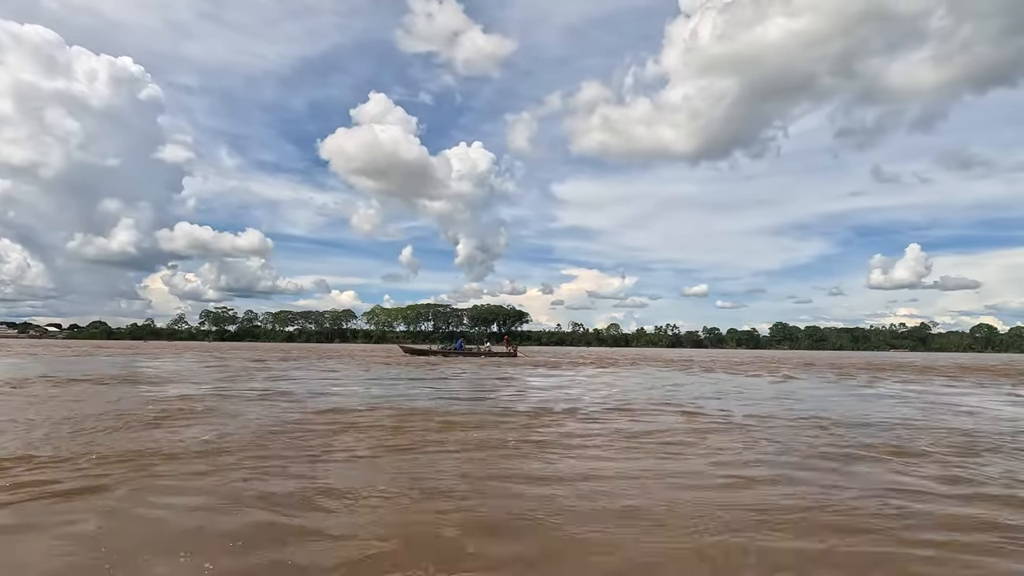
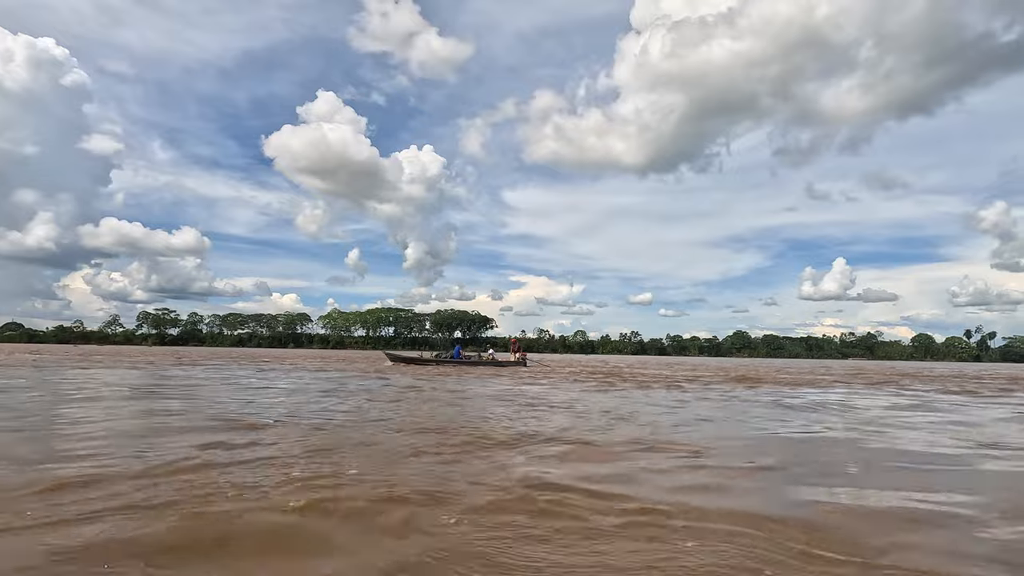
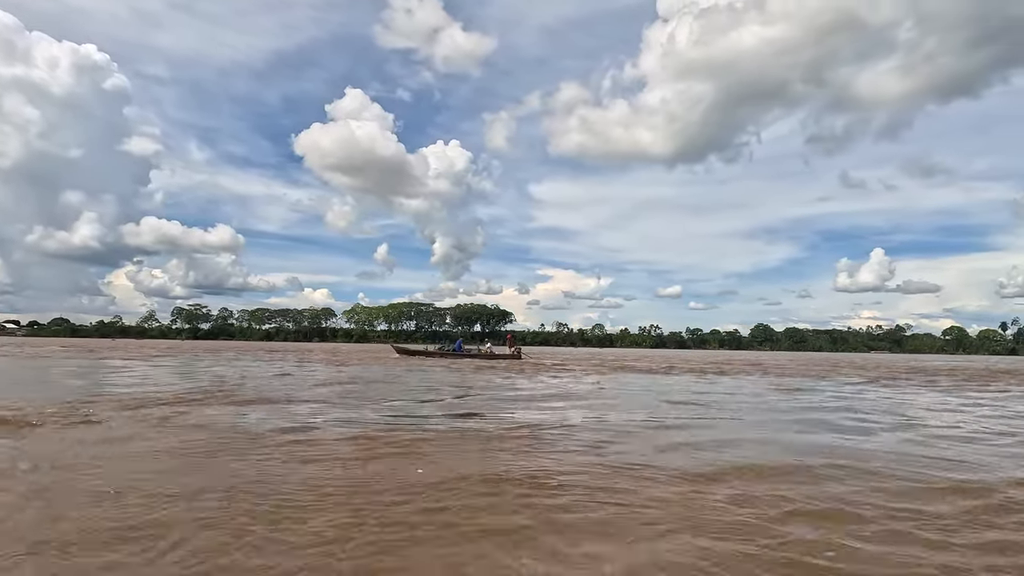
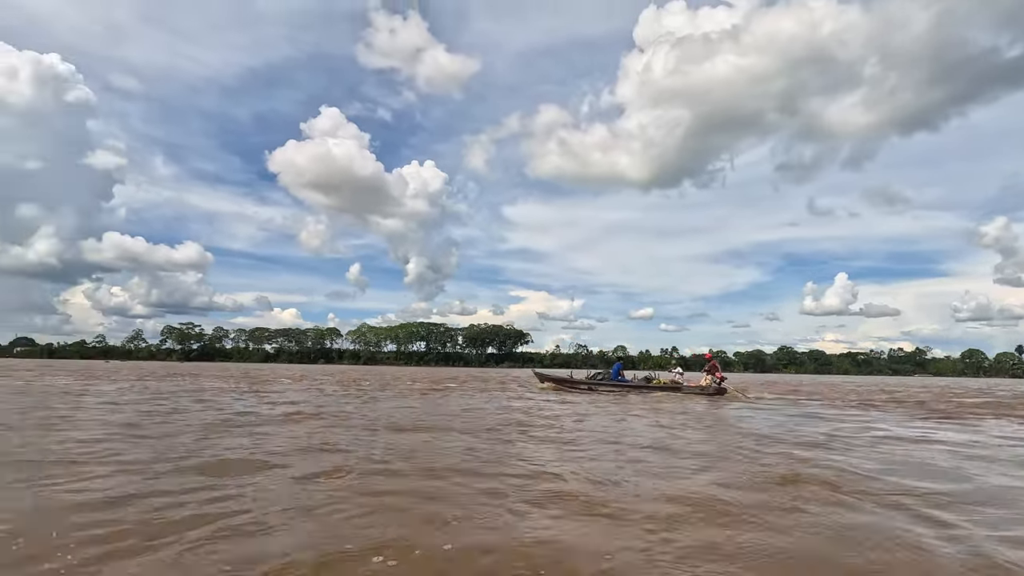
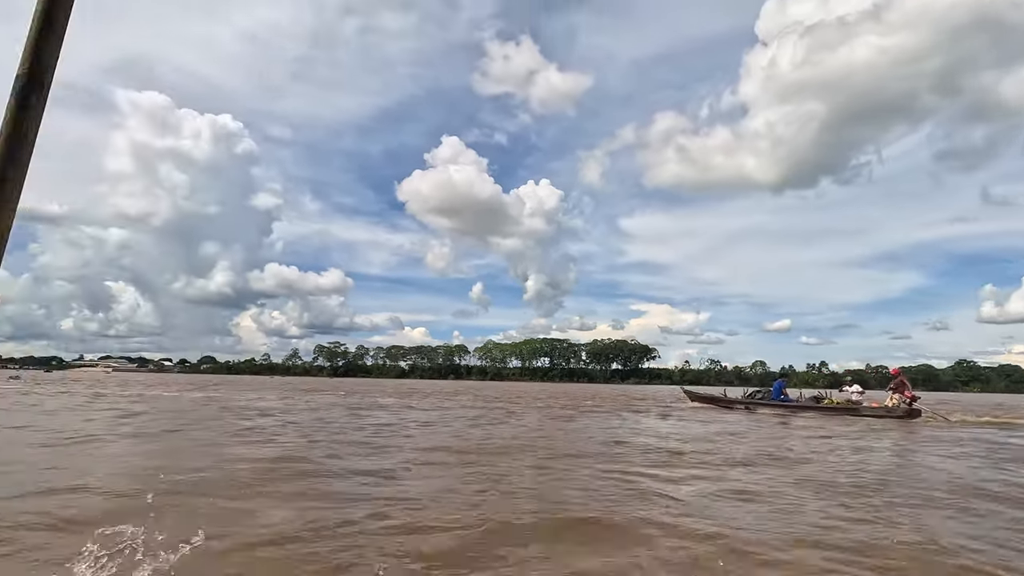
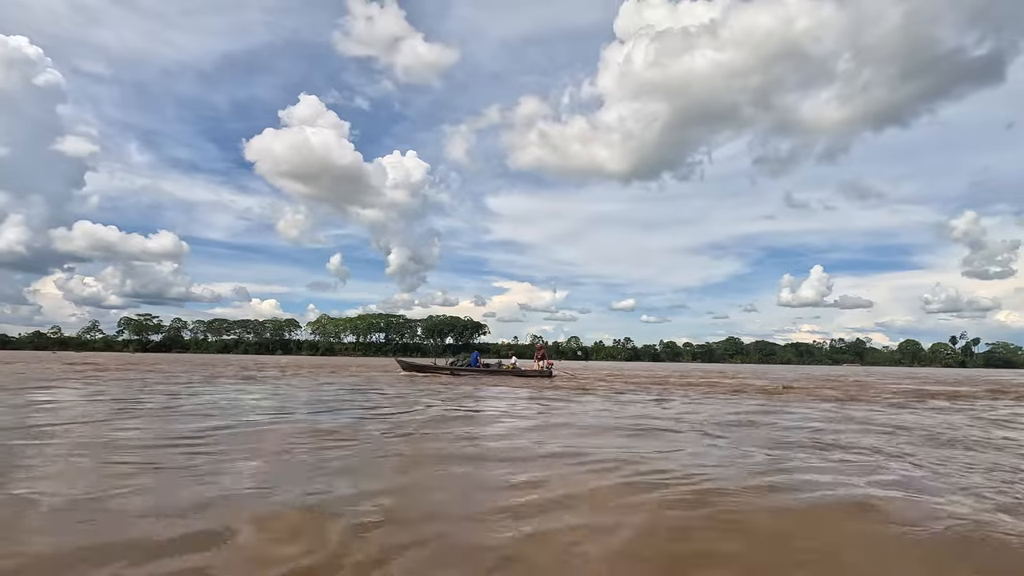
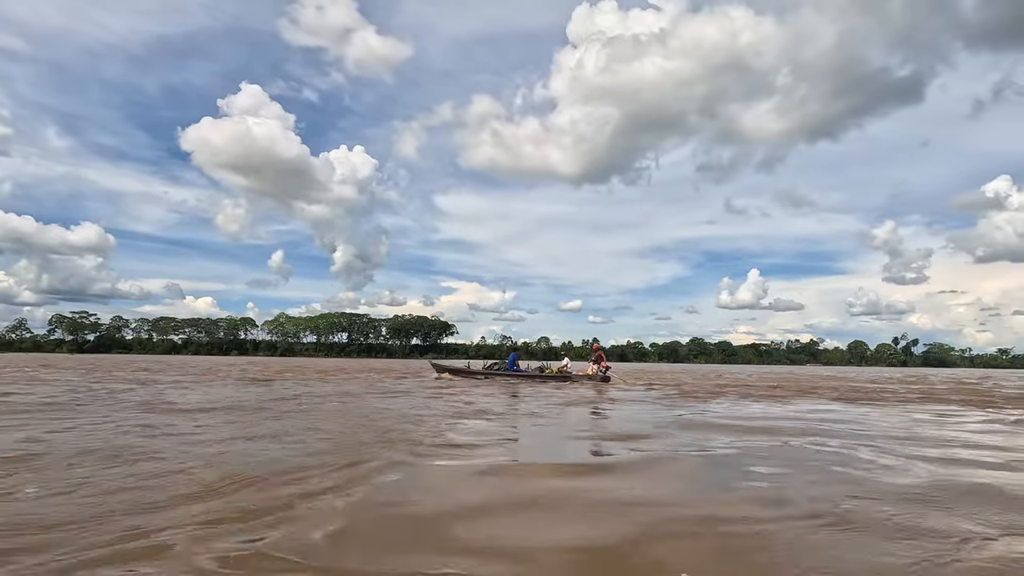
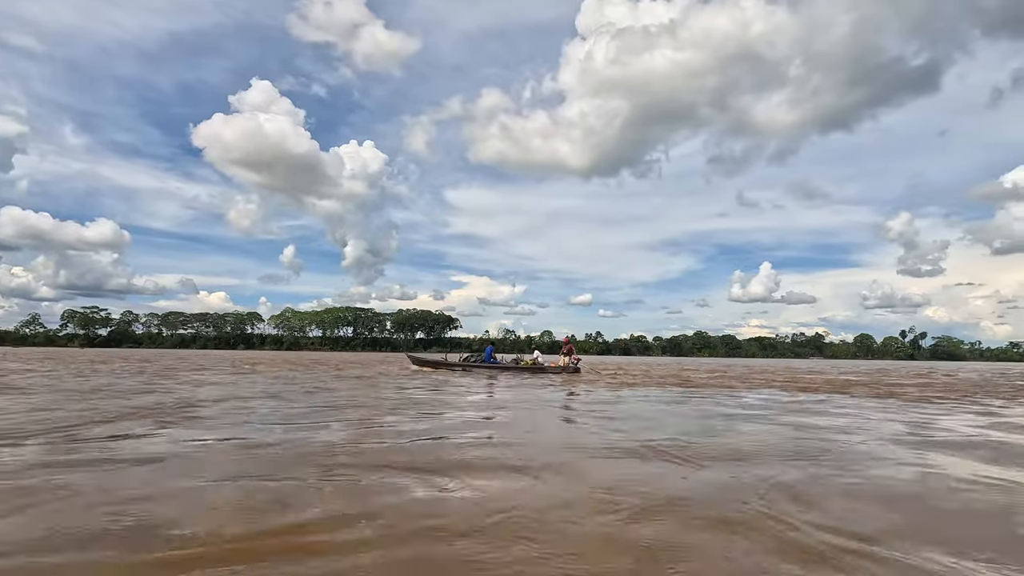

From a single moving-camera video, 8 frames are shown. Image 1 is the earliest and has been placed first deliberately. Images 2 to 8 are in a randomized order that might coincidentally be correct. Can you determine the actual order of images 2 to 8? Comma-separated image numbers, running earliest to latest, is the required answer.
3, 2, 6, 8, 7, 4, 5
